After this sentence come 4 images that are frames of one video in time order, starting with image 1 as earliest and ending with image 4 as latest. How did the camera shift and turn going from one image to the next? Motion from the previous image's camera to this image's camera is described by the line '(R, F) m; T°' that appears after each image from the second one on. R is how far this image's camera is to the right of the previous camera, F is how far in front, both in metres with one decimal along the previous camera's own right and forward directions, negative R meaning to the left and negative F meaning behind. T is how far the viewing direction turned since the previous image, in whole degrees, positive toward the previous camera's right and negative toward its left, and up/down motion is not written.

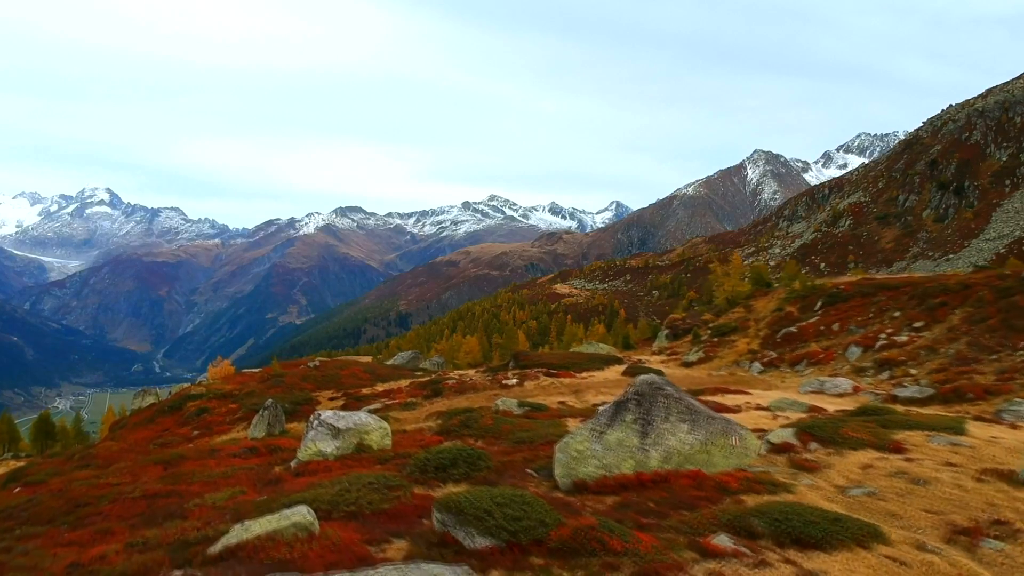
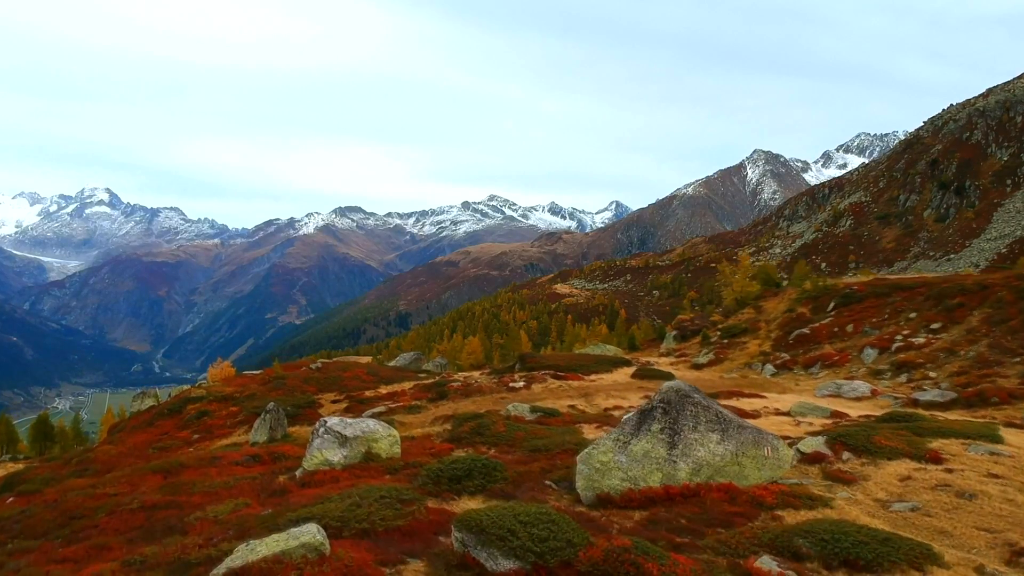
(-0.9, +1.3) m; 0°
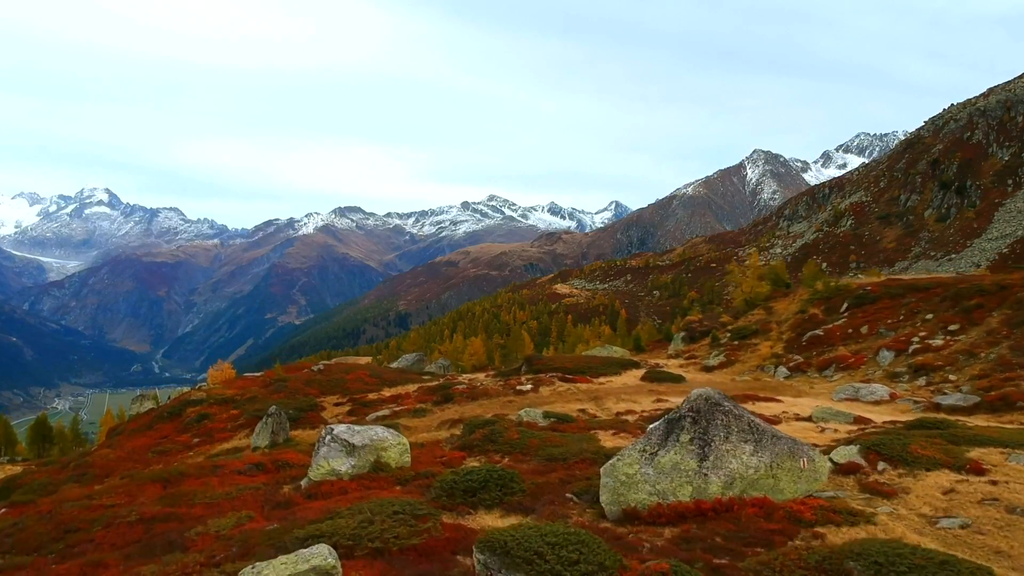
(-0.8, +1.3) m; 0°
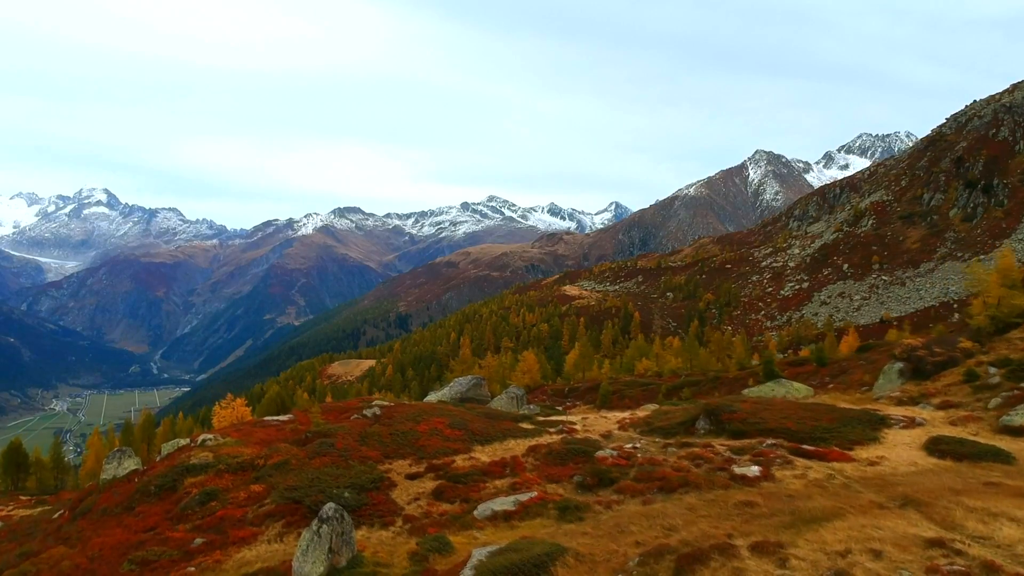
(-14.4, +23.4) m; 0°
